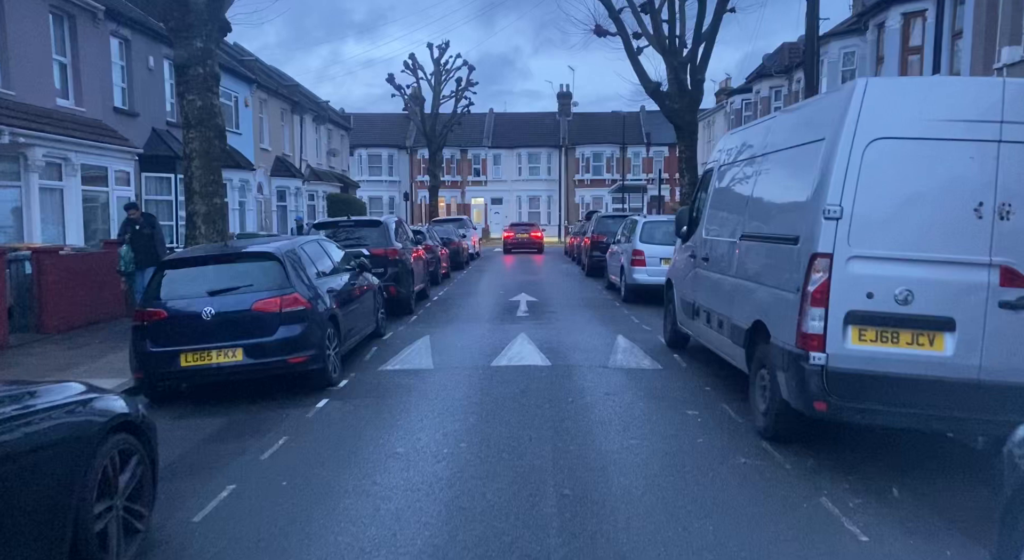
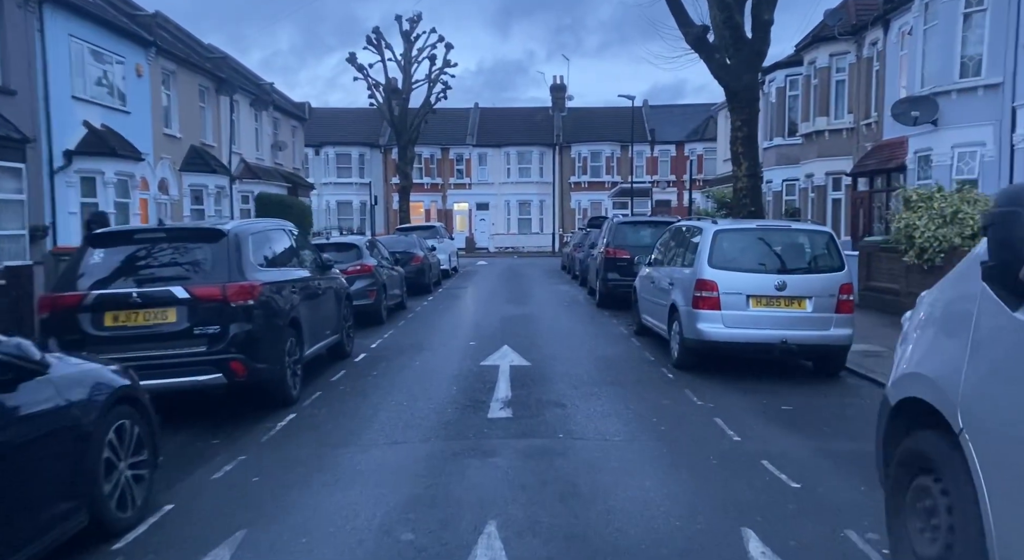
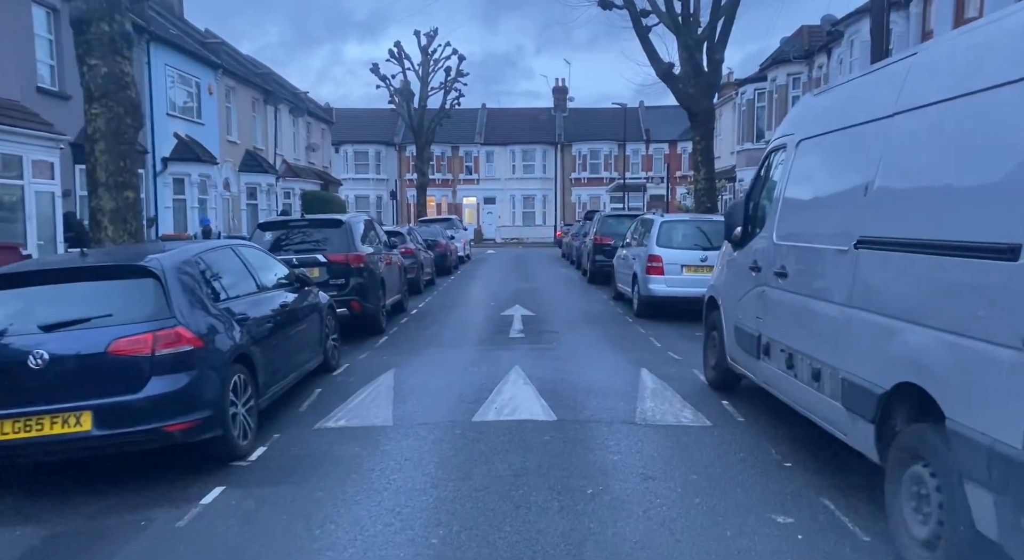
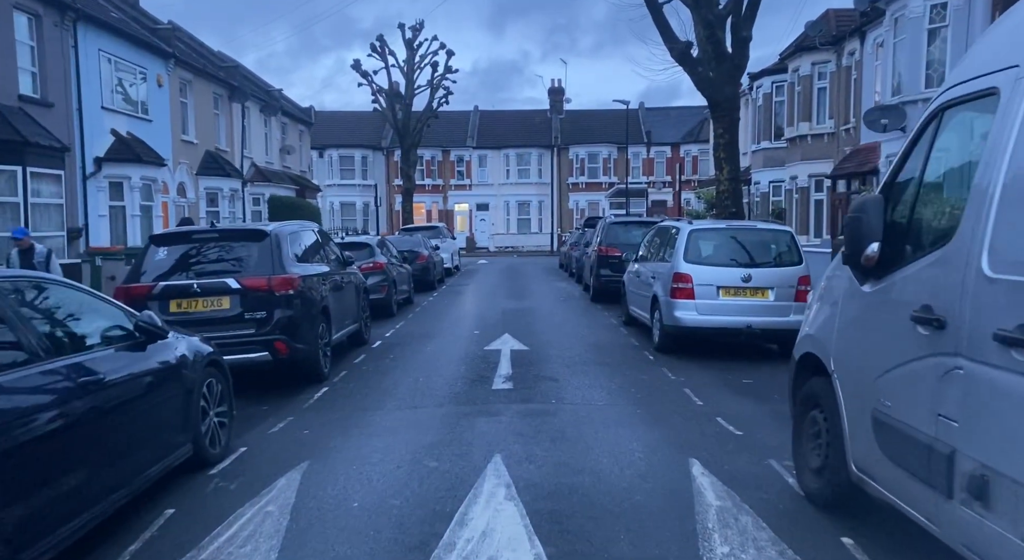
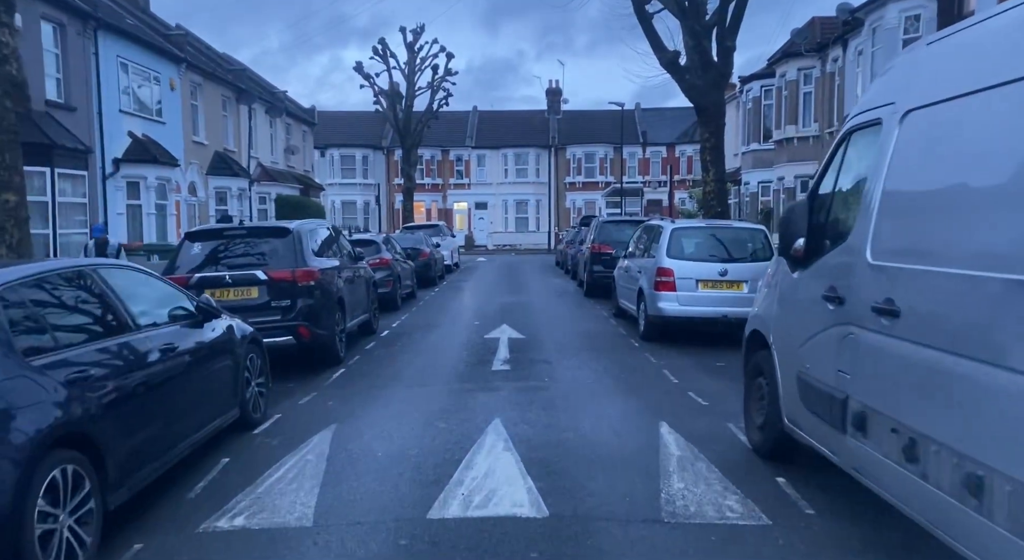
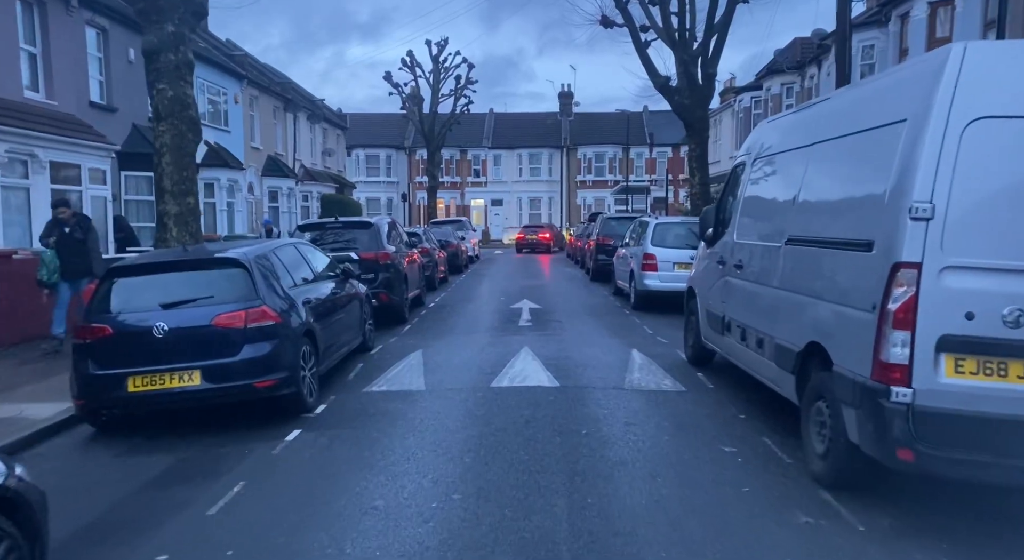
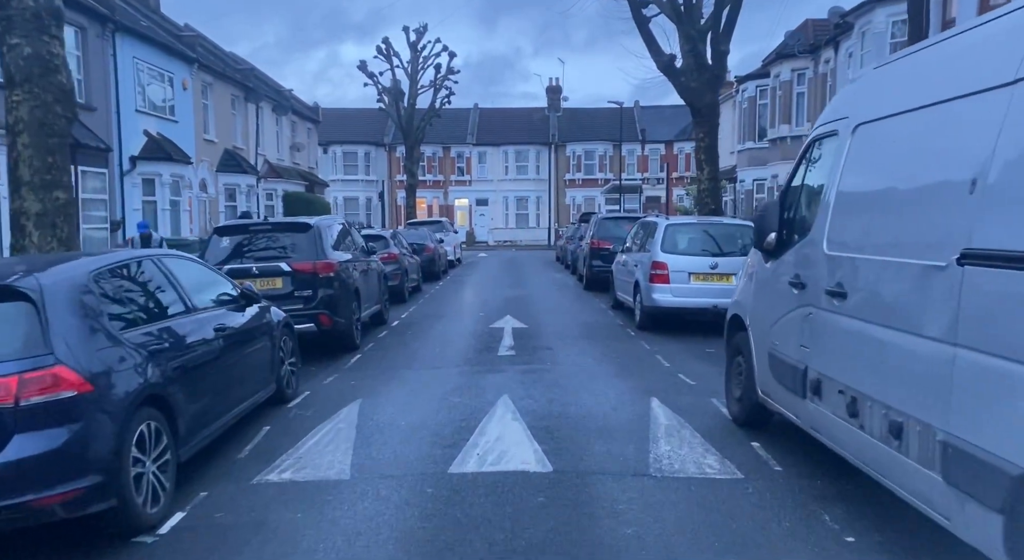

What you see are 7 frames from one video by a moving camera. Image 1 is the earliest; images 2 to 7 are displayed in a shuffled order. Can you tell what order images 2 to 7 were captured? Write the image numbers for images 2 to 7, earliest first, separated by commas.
6, 3, 7, 5, 4, 2
